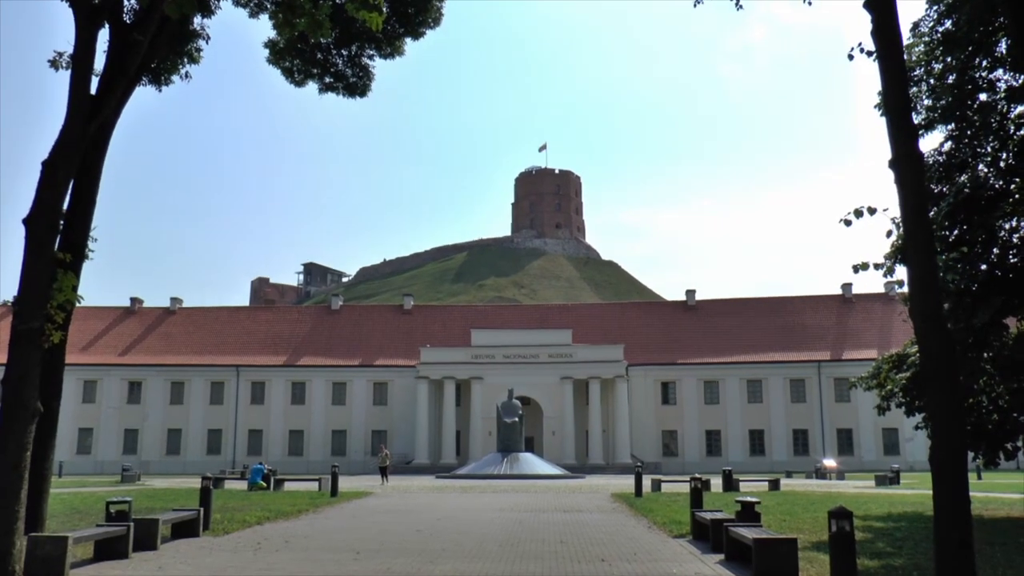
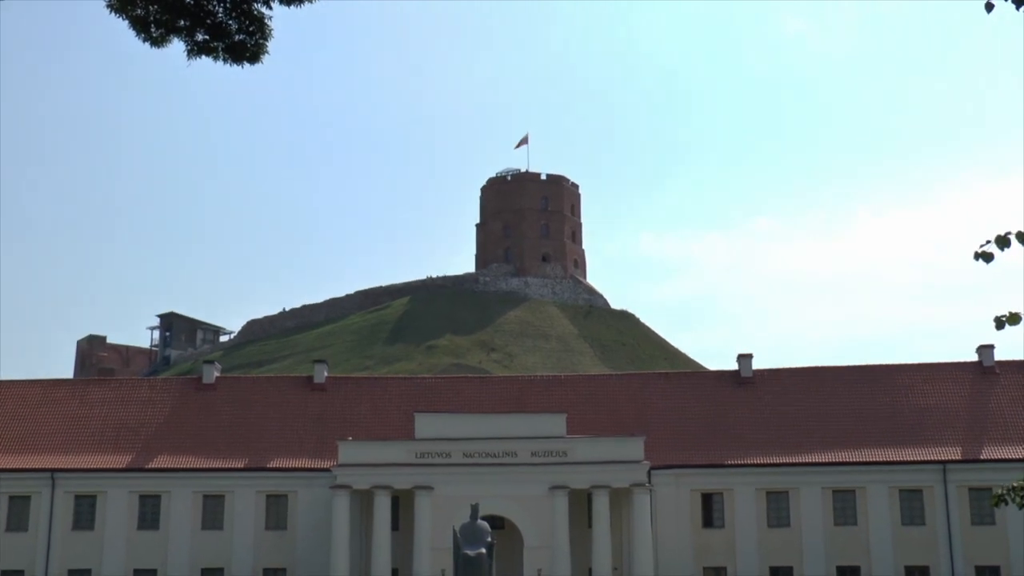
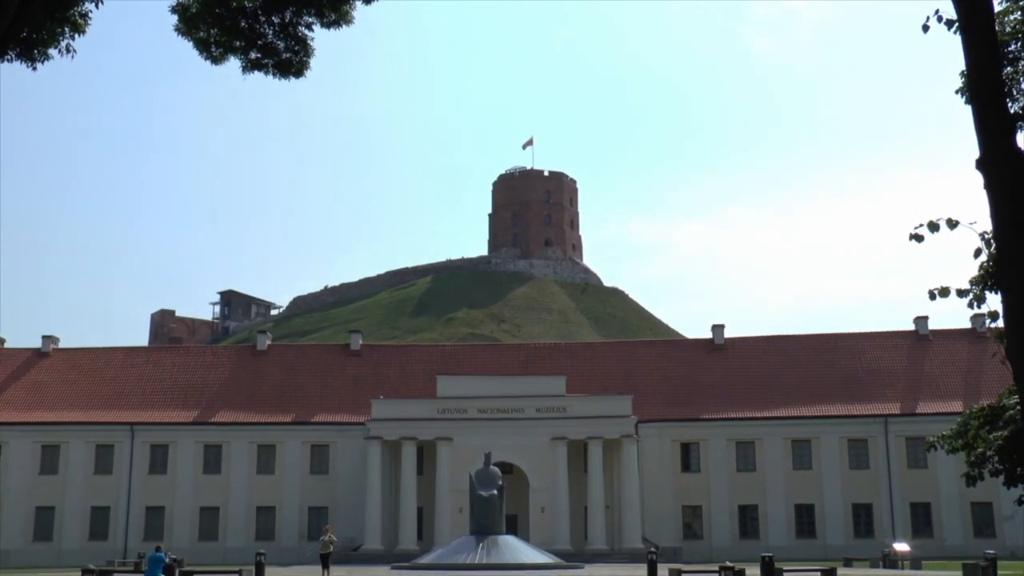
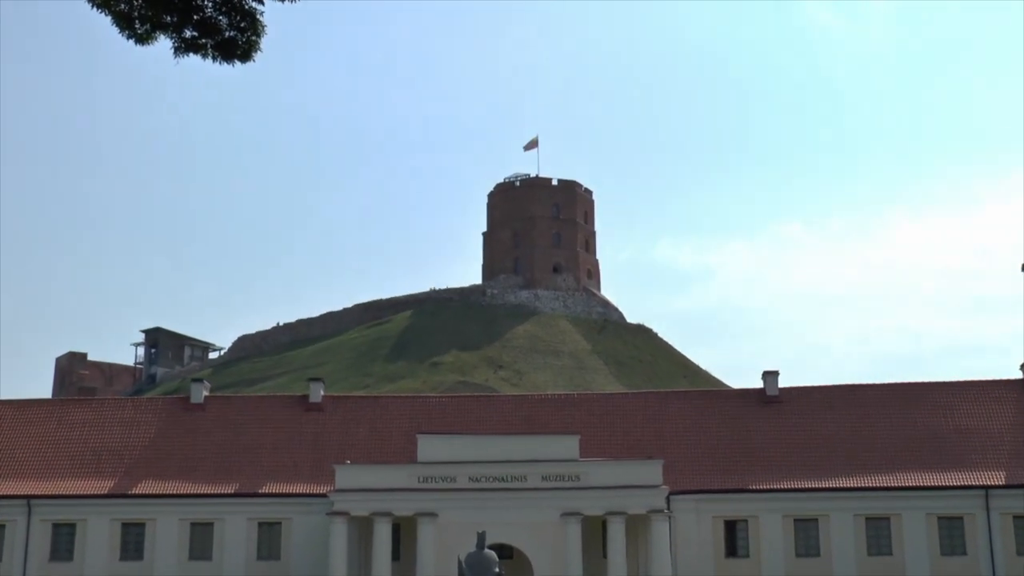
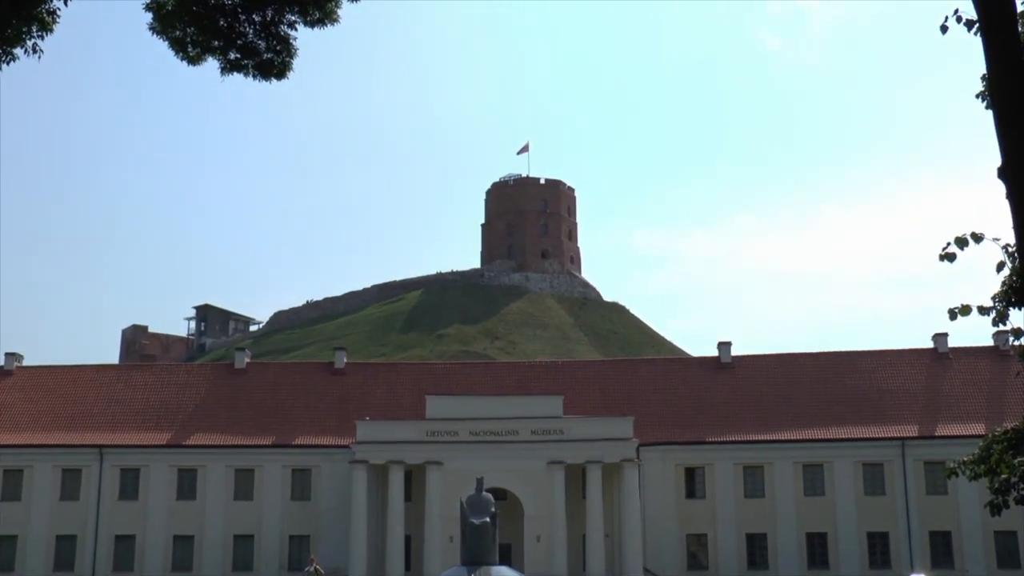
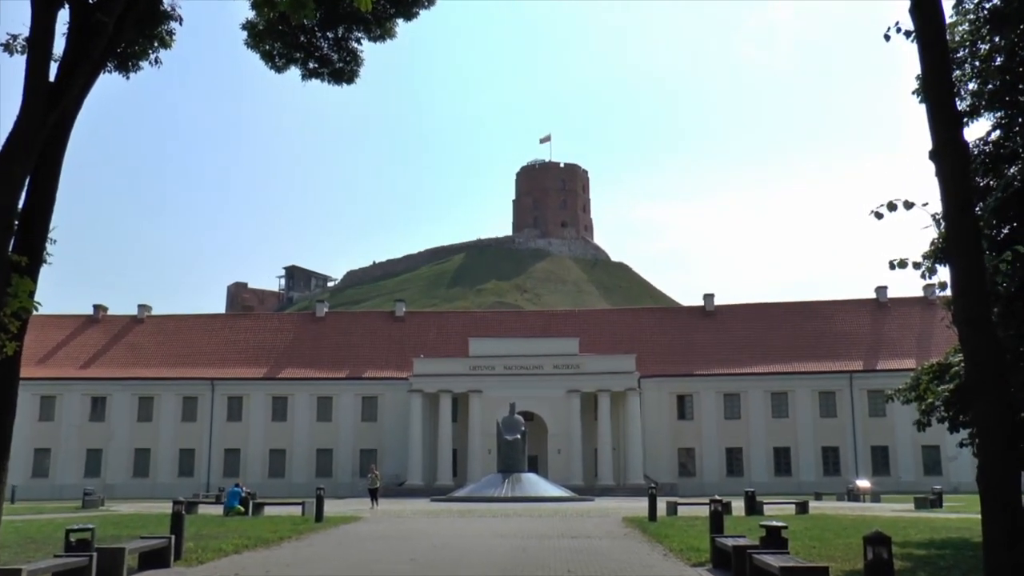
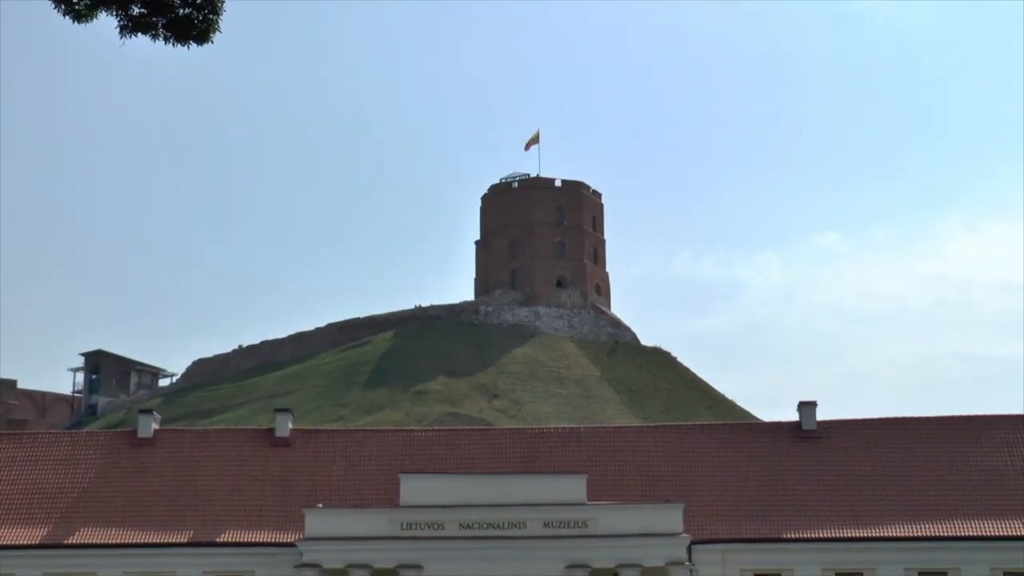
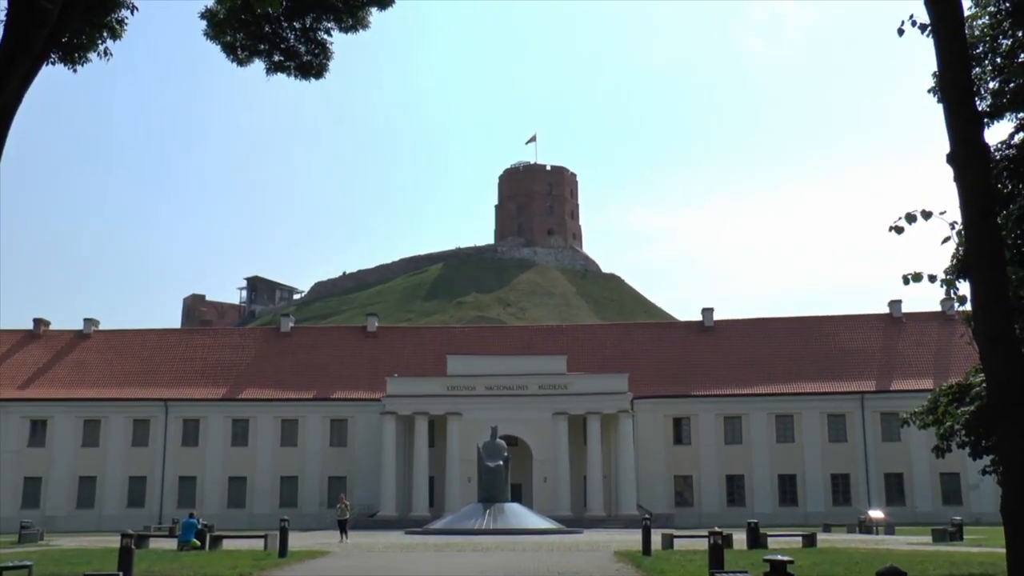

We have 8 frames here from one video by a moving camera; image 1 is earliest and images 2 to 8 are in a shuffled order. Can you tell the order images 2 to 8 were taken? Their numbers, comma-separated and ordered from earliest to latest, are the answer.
6, 8, 3, 5, 2, 4, 7
